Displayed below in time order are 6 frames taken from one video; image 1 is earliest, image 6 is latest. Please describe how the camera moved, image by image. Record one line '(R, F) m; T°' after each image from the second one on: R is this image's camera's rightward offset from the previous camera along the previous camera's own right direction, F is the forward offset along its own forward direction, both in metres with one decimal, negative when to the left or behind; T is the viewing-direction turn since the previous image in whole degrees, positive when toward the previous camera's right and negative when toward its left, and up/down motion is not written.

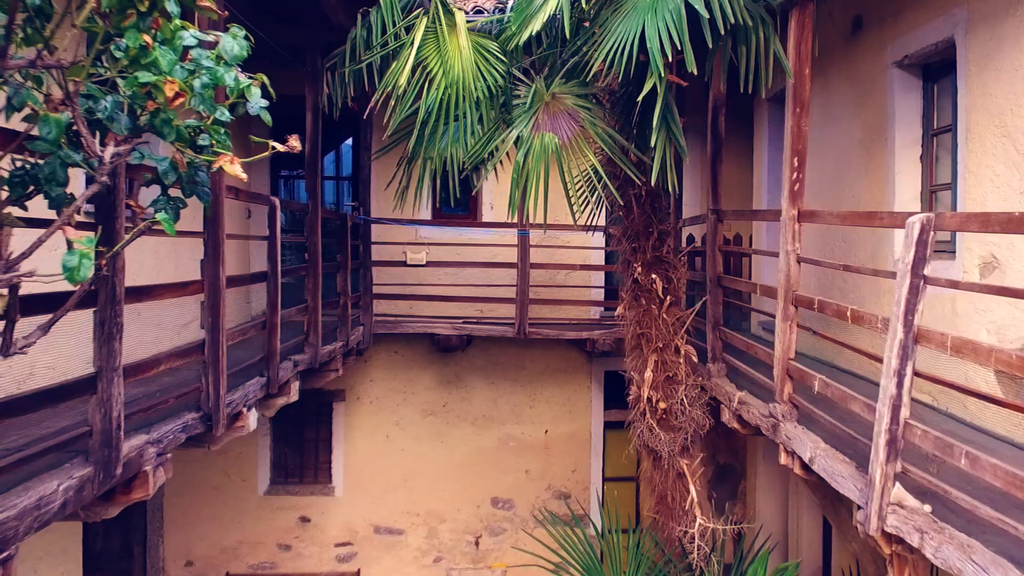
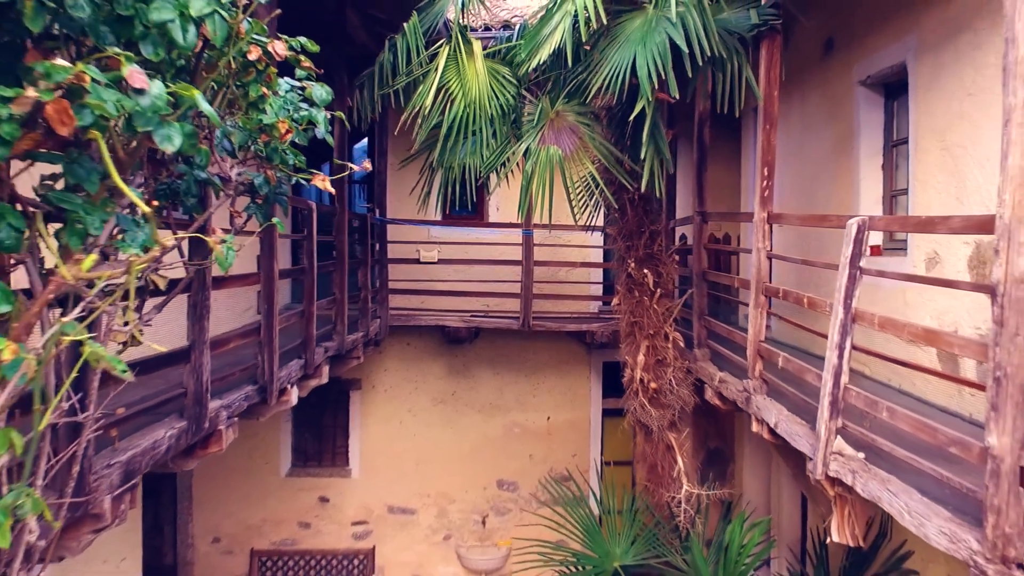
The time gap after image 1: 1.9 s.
(0.0, -0.5) m; 0°
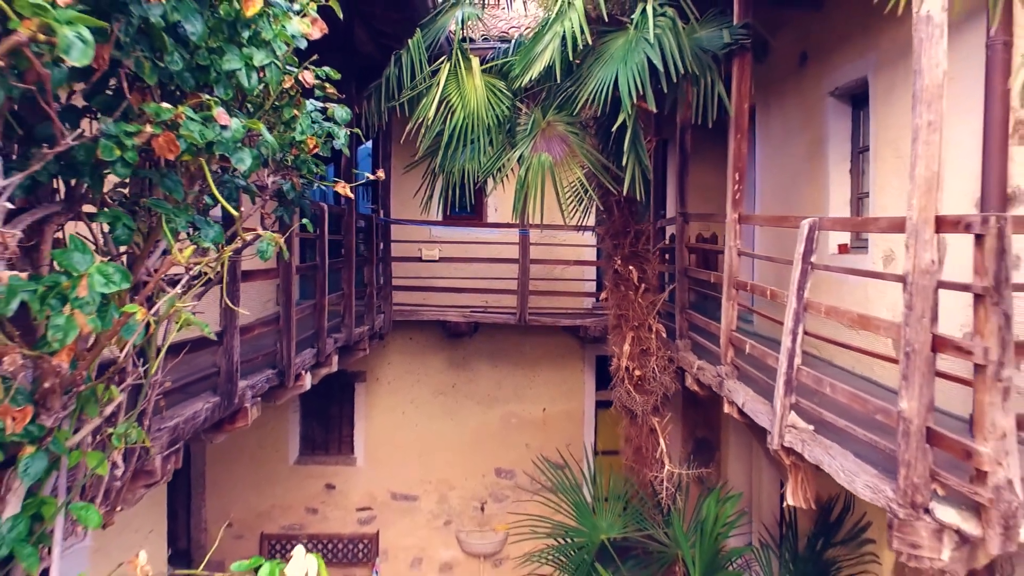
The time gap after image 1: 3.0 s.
(0.0, -0.4) m; 0°
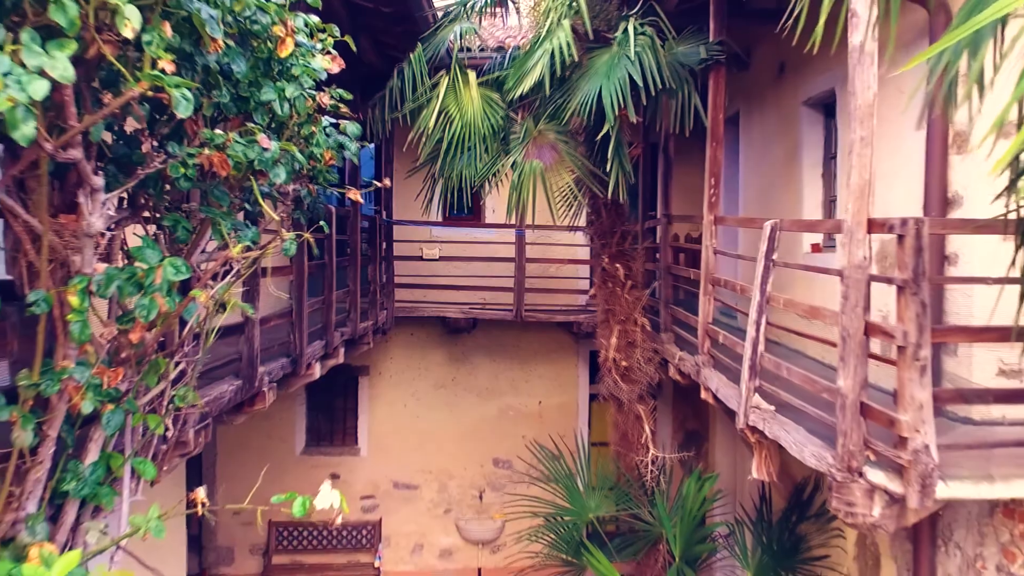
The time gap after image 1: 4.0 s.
(0.0, -0.3) m; 0°
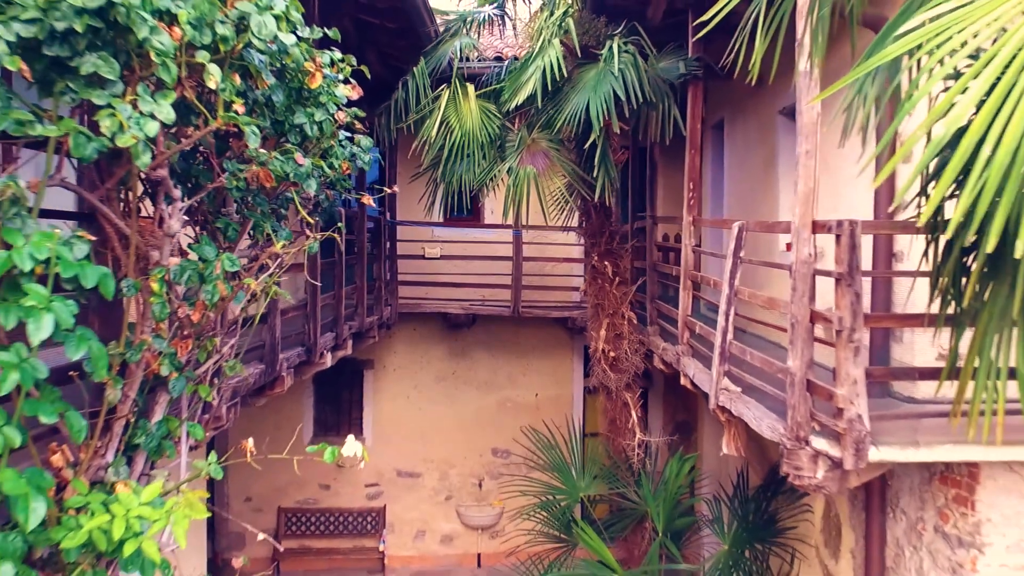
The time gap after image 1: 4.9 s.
(0.0, -0.4) m; 0°
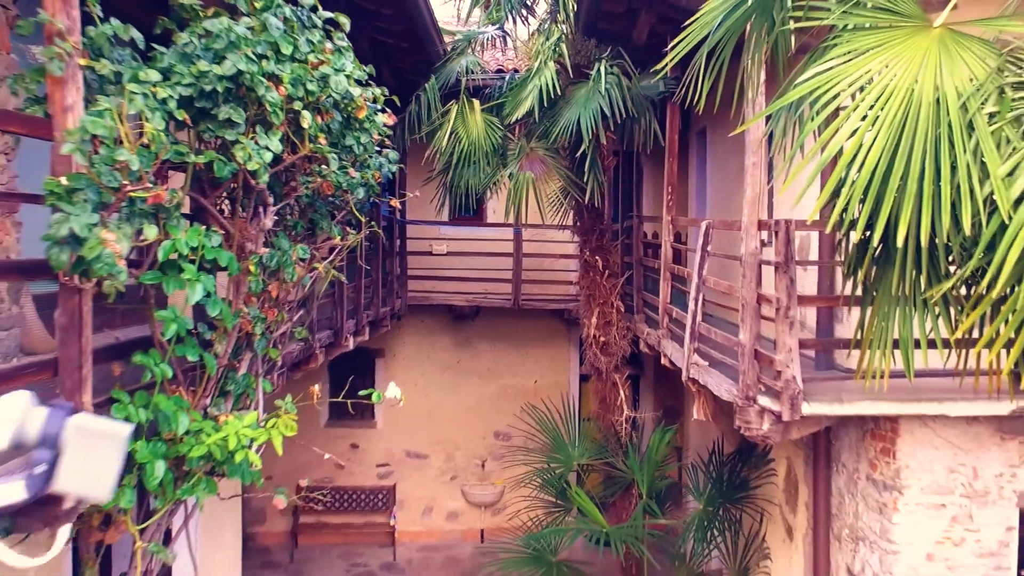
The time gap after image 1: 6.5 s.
(0.0, -0.6) m; 0°
